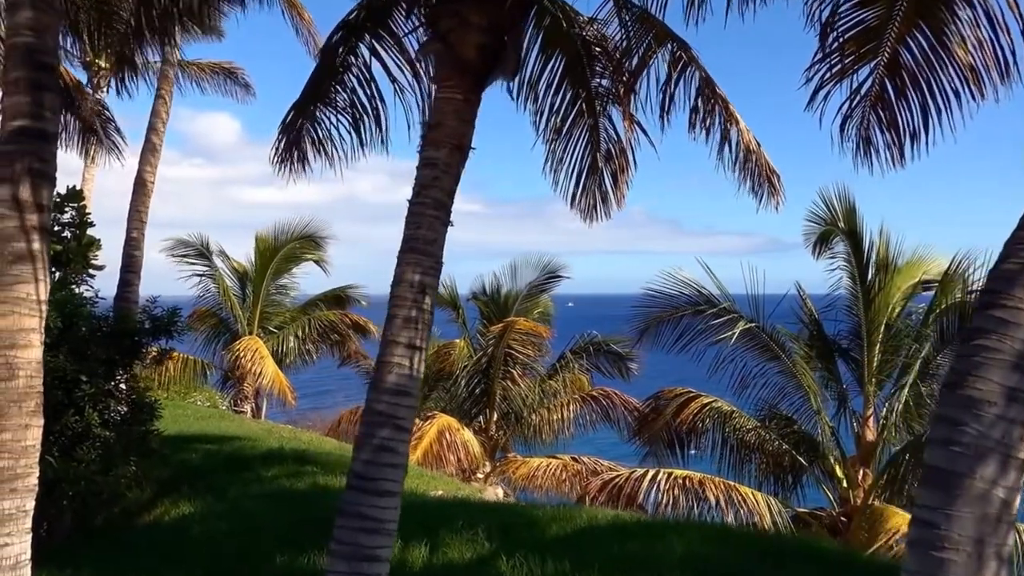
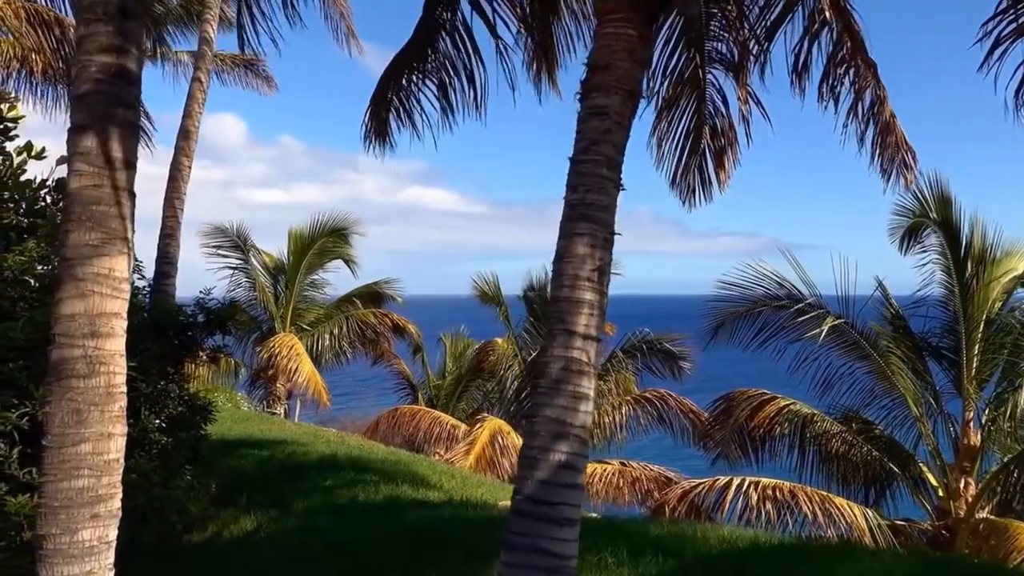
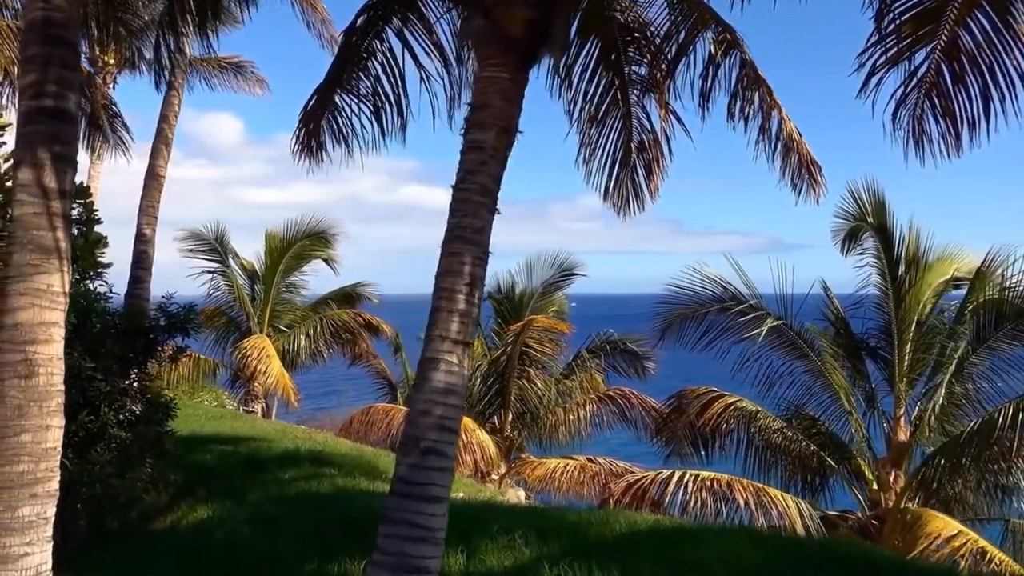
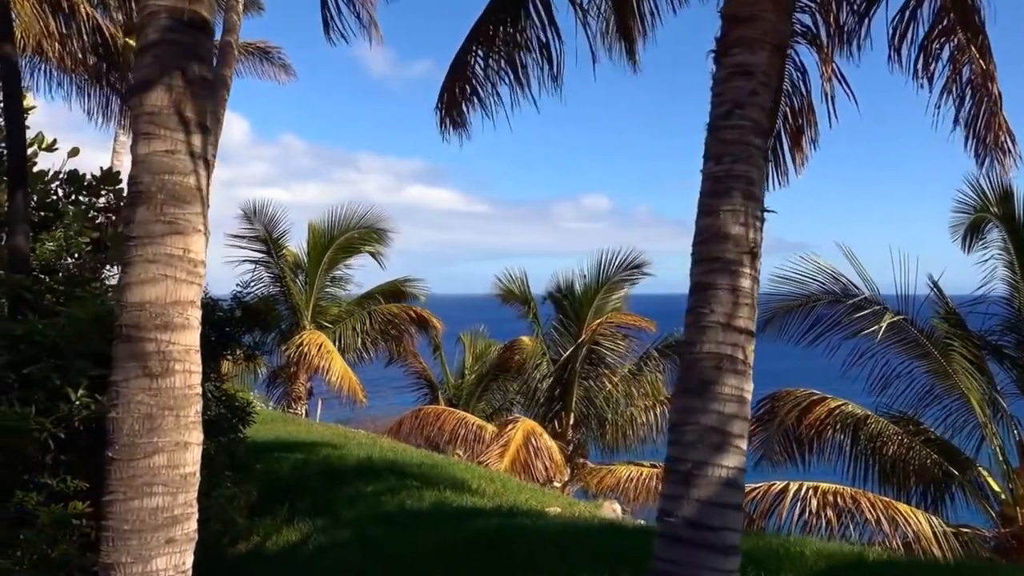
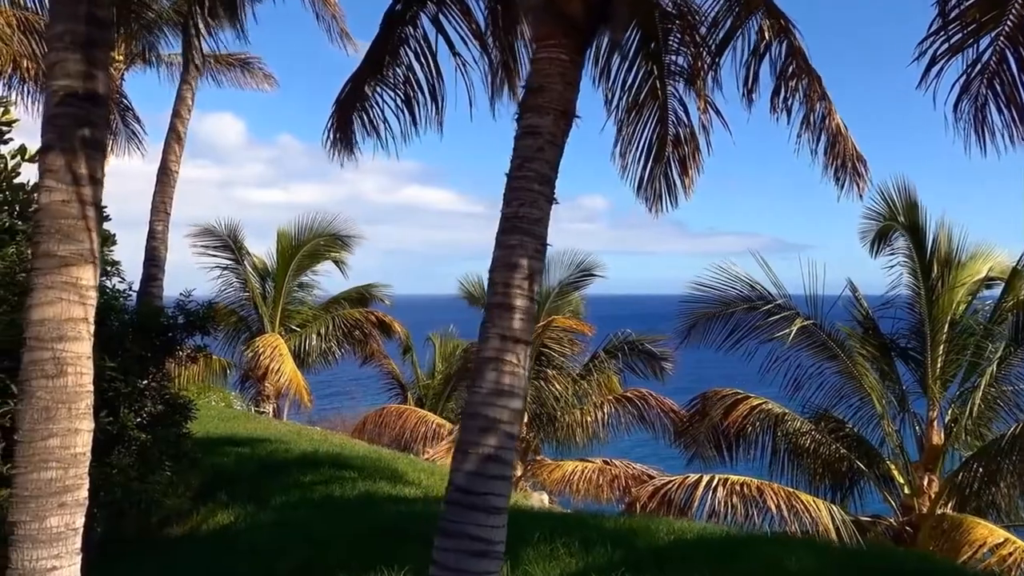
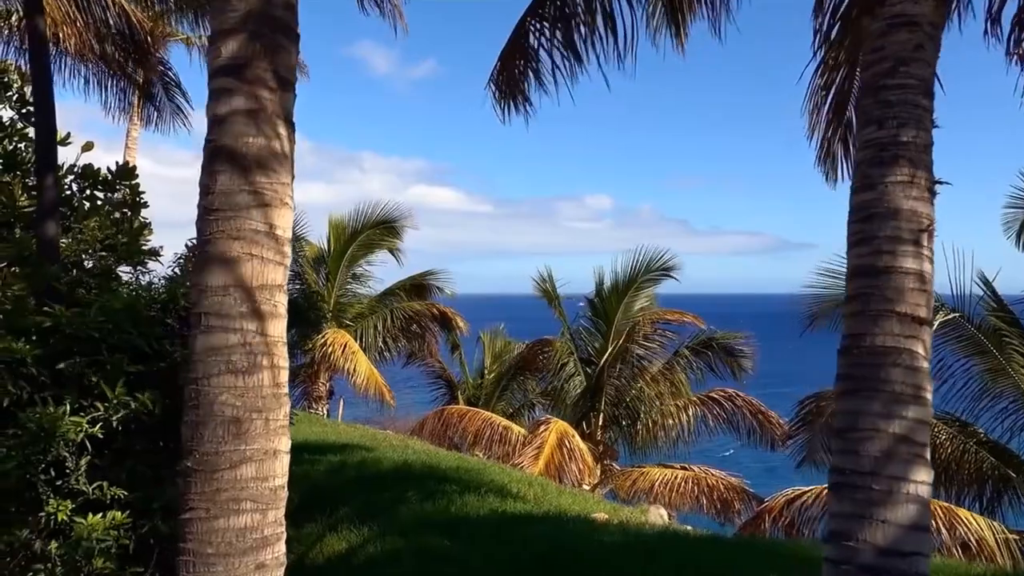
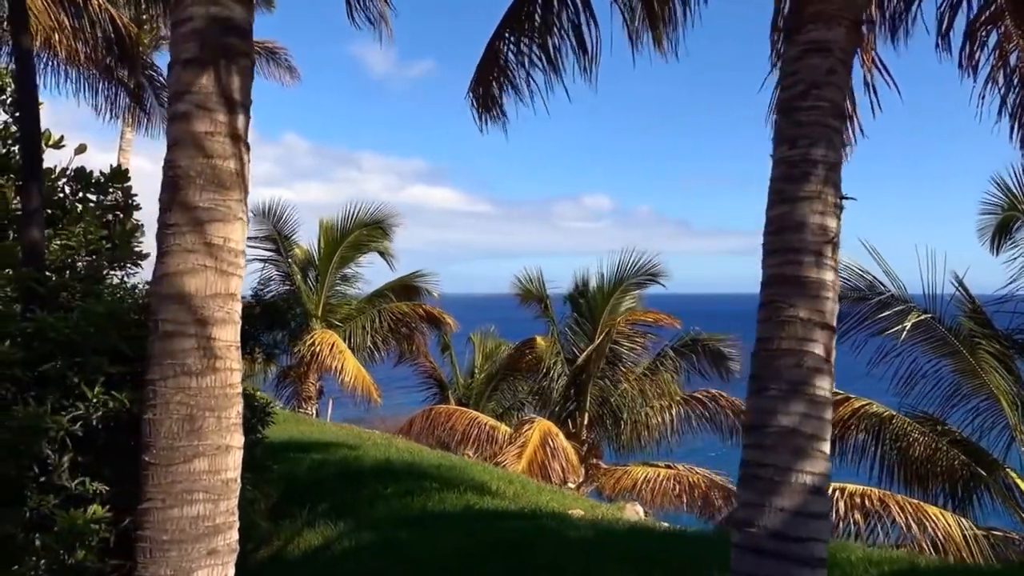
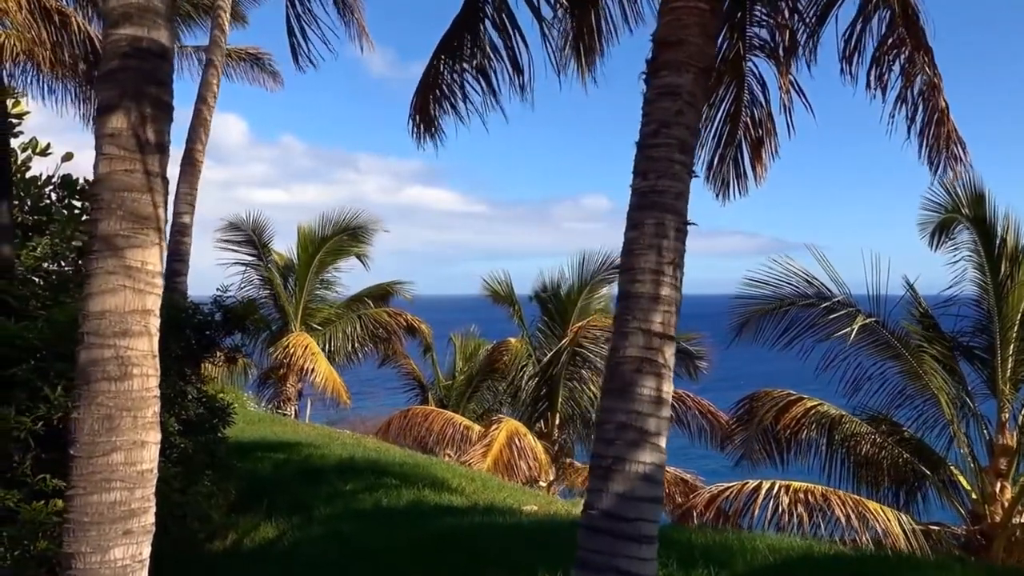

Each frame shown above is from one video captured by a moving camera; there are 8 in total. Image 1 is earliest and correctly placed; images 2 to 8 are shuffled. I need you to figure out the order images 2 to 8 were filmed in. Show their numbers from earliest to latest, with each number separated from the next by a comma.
3, 5, 2, 8, 4, 7, 6
